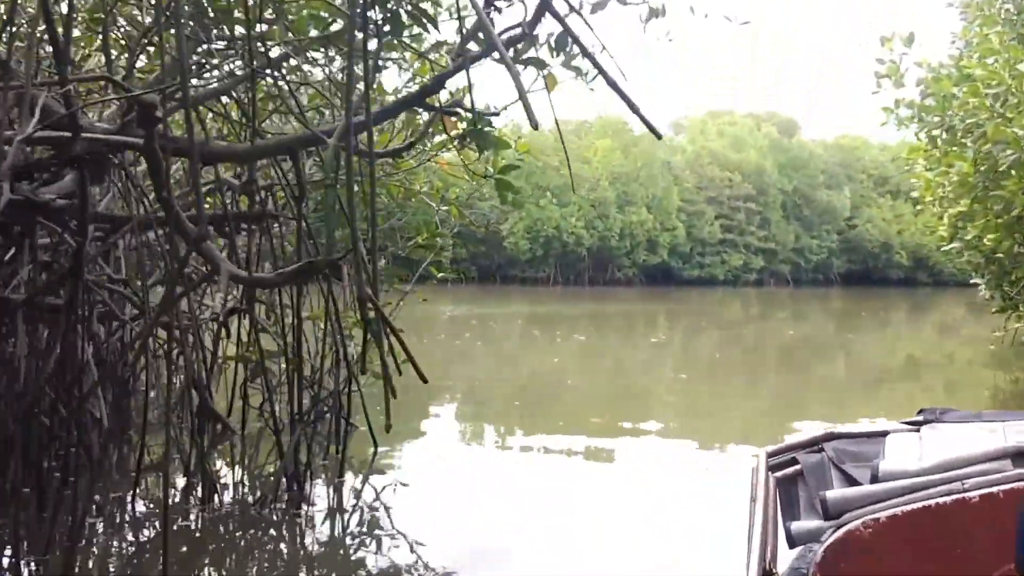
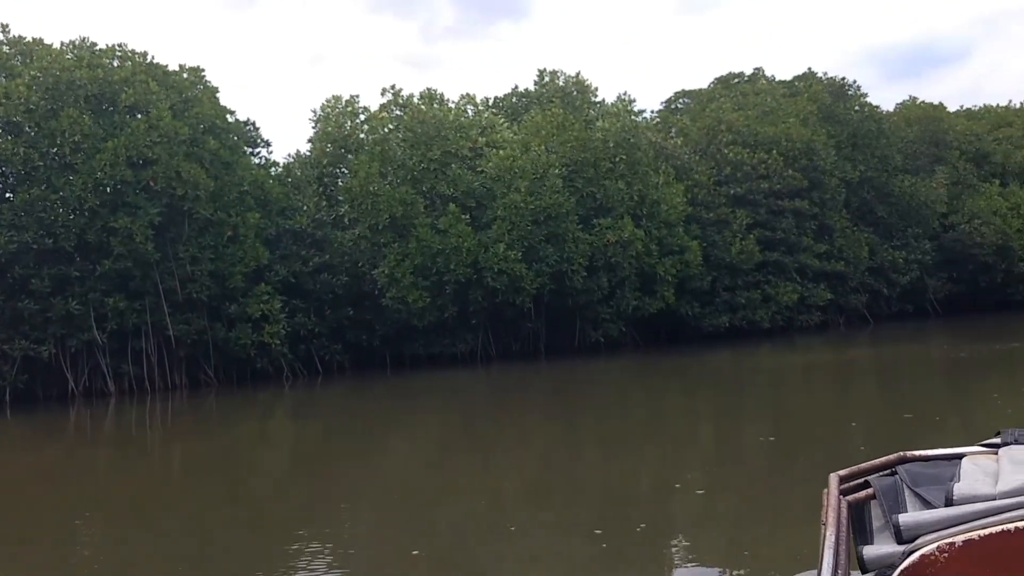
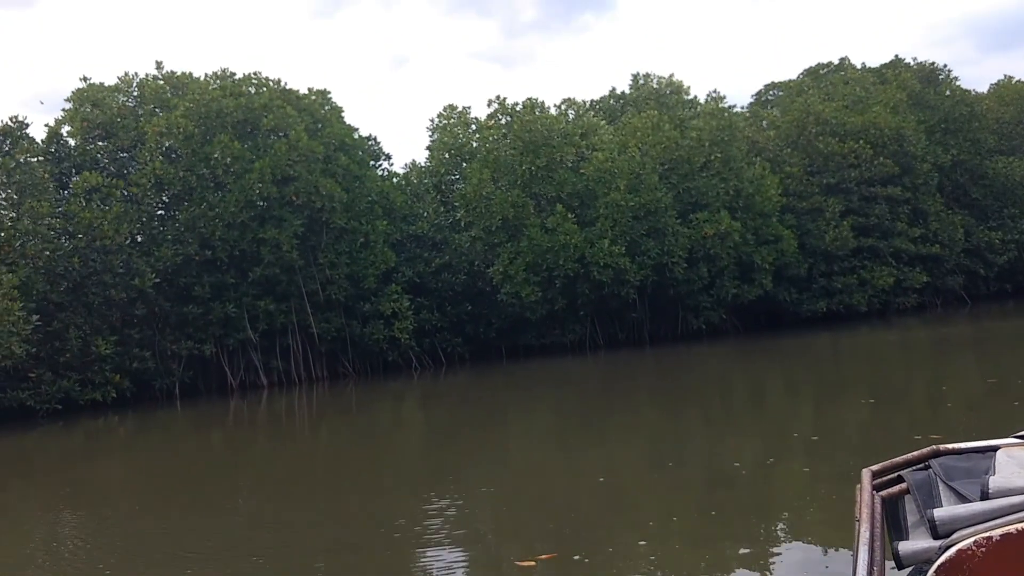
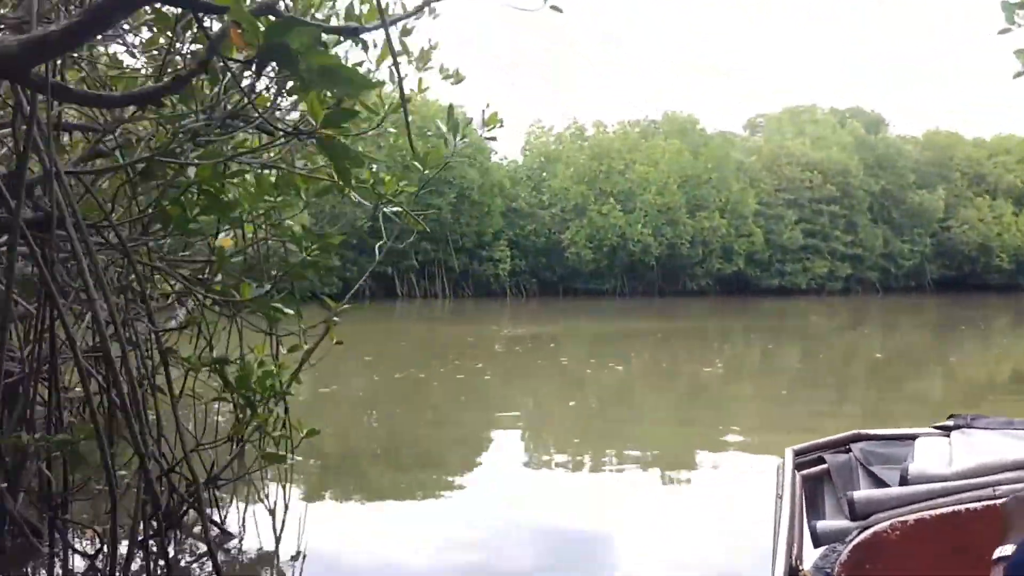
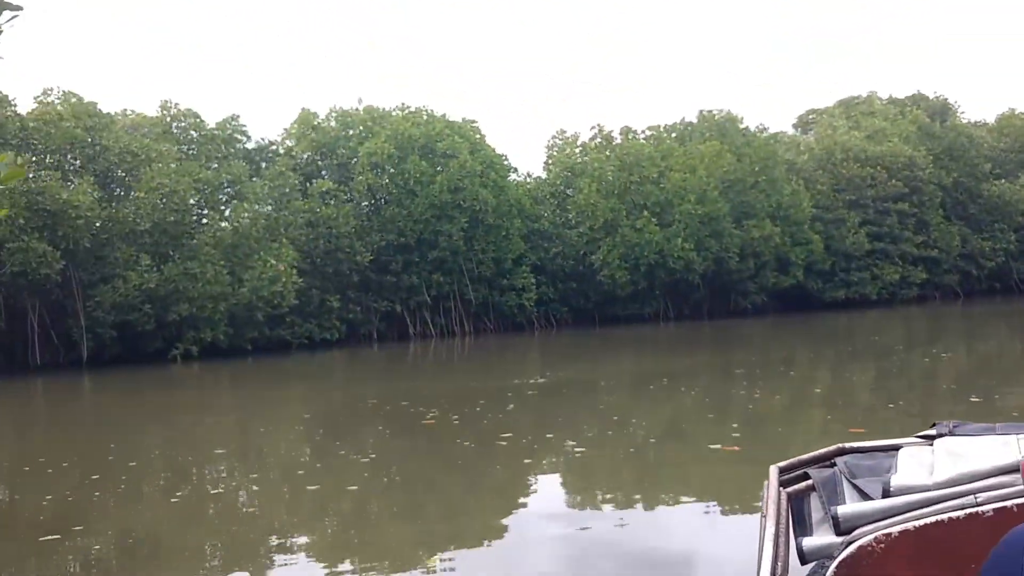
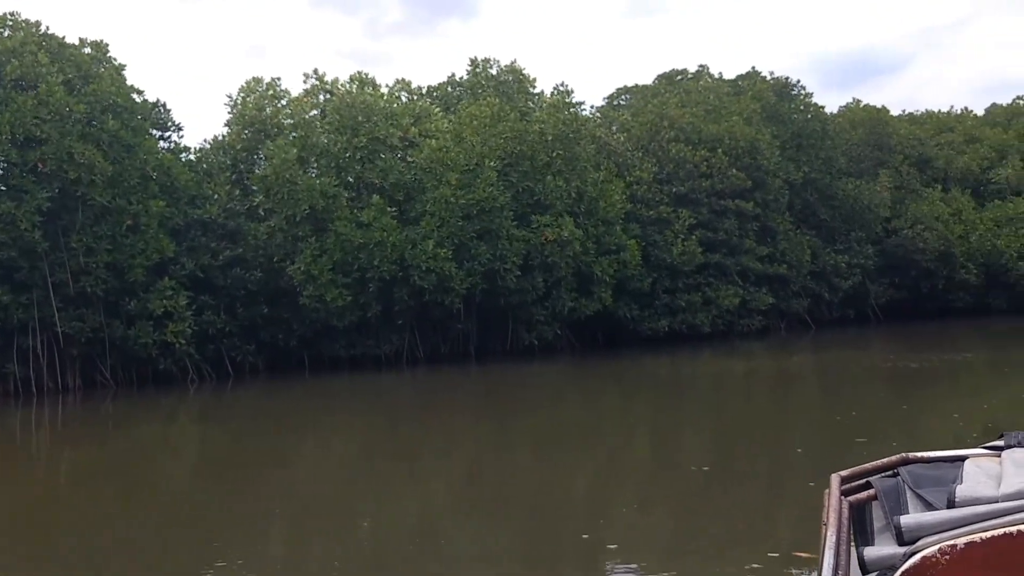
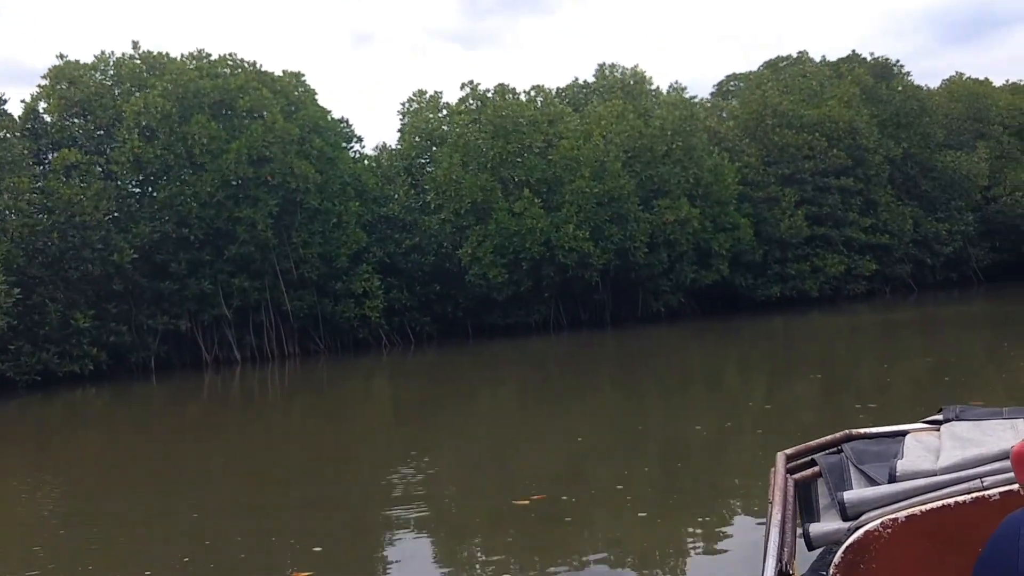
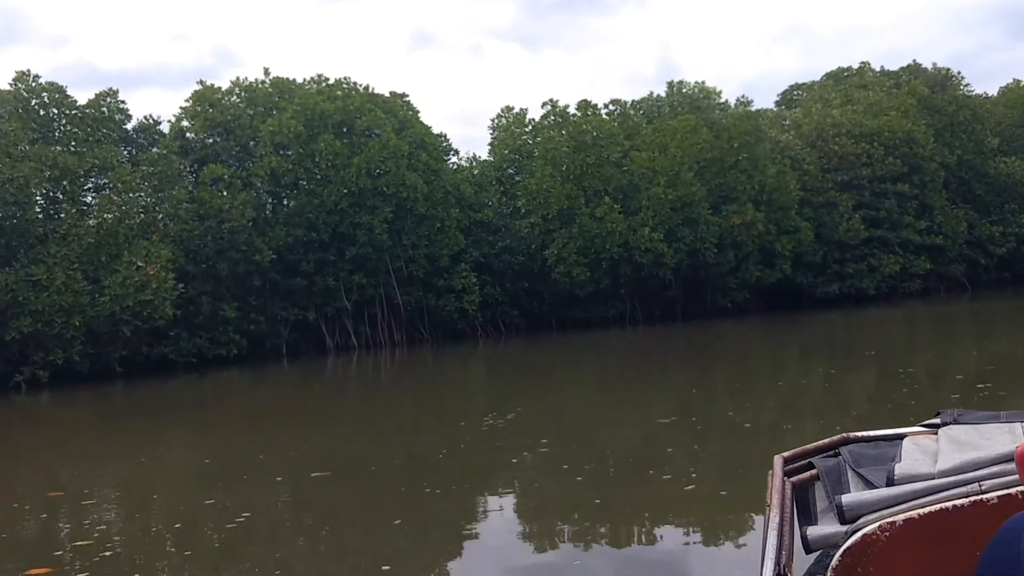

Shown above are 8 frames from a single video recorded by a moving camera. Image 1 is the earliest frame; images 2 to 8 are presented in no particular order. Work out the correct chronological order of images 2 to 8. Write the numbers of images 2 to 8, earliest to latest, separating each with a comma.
4, 5, 8, 7, 3, 2, 6
